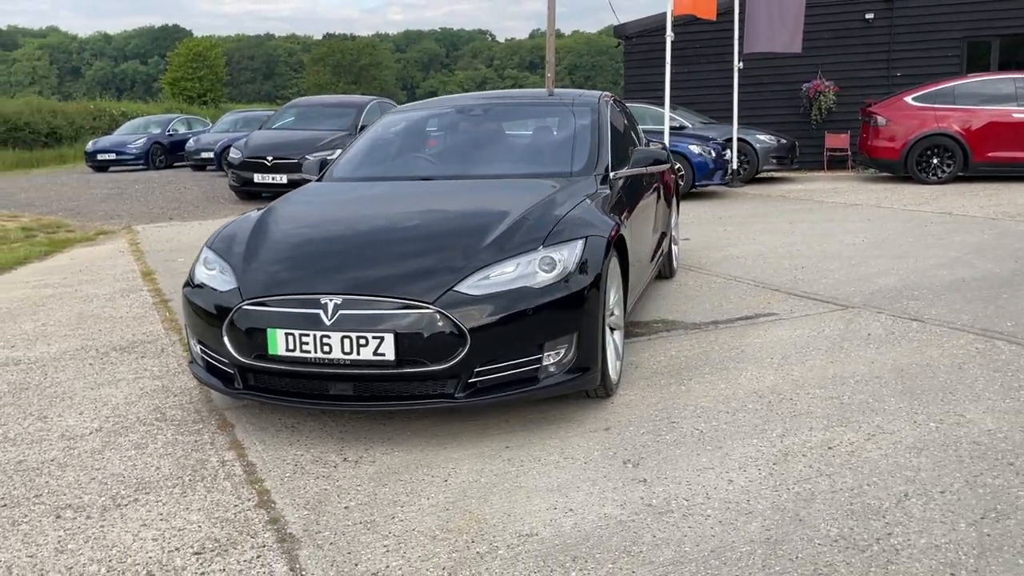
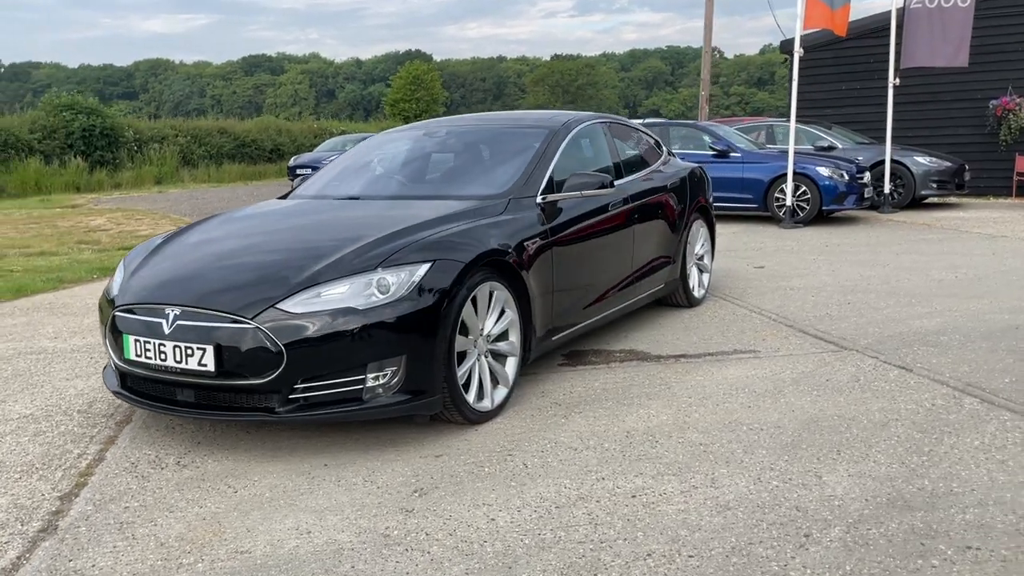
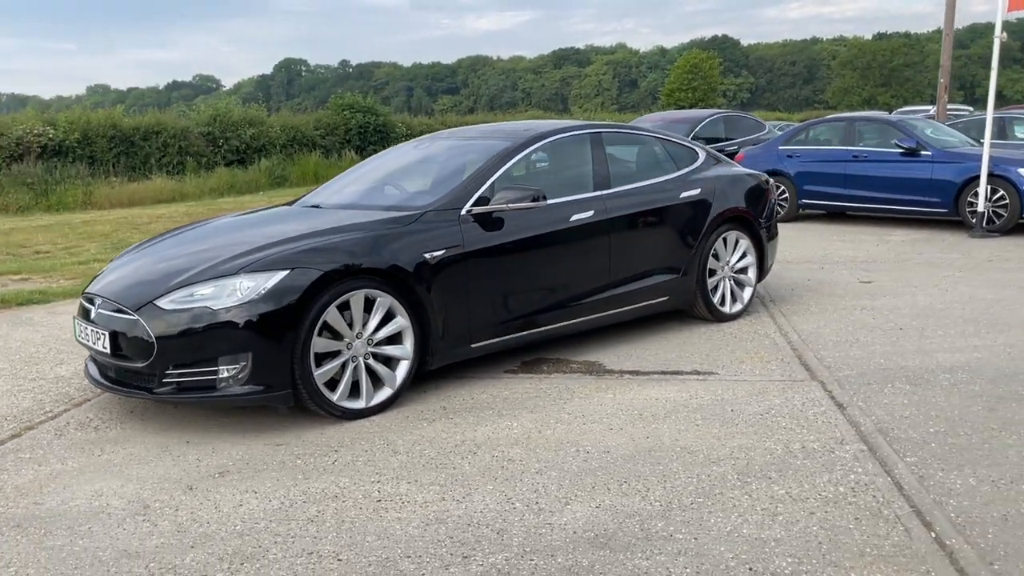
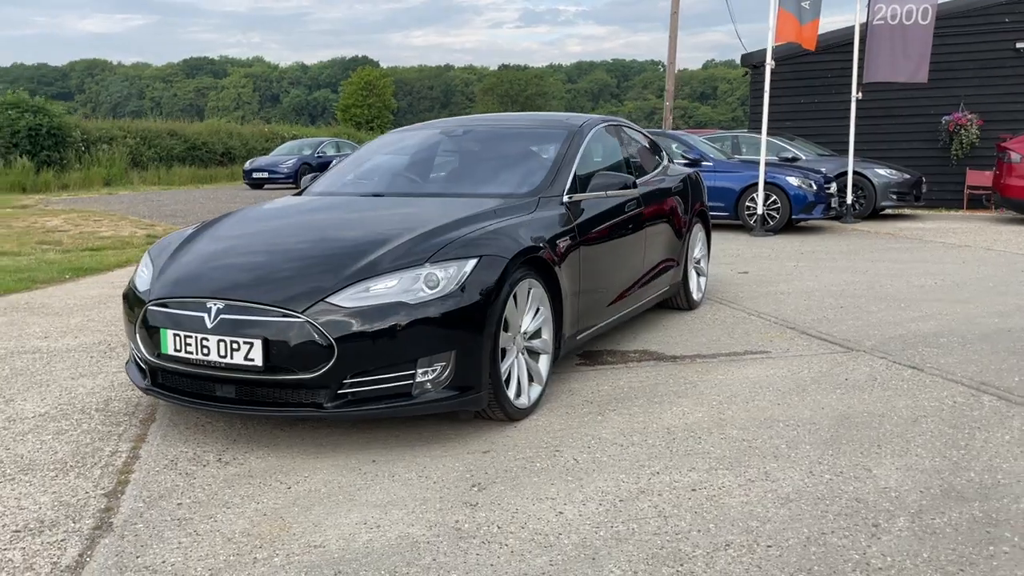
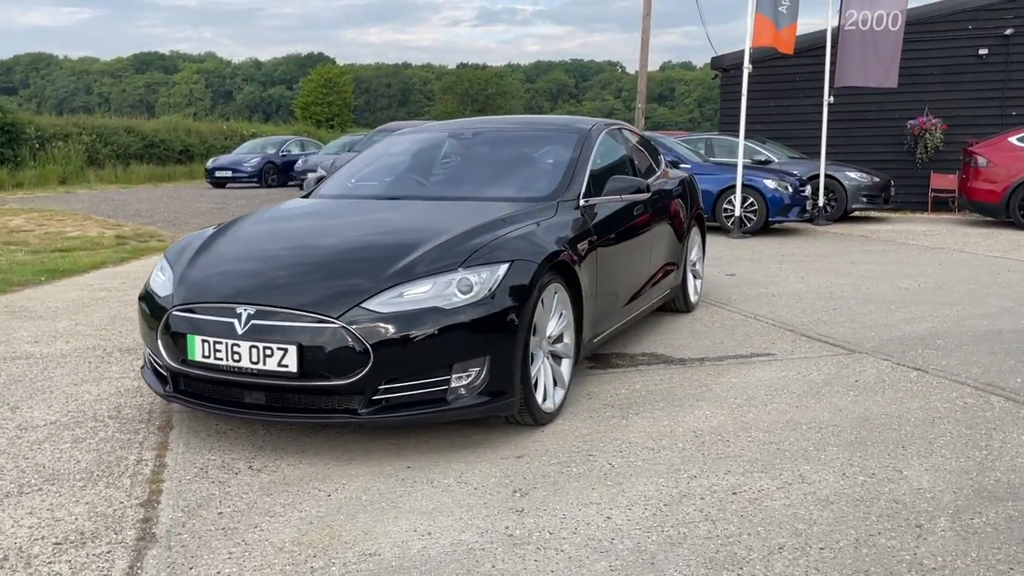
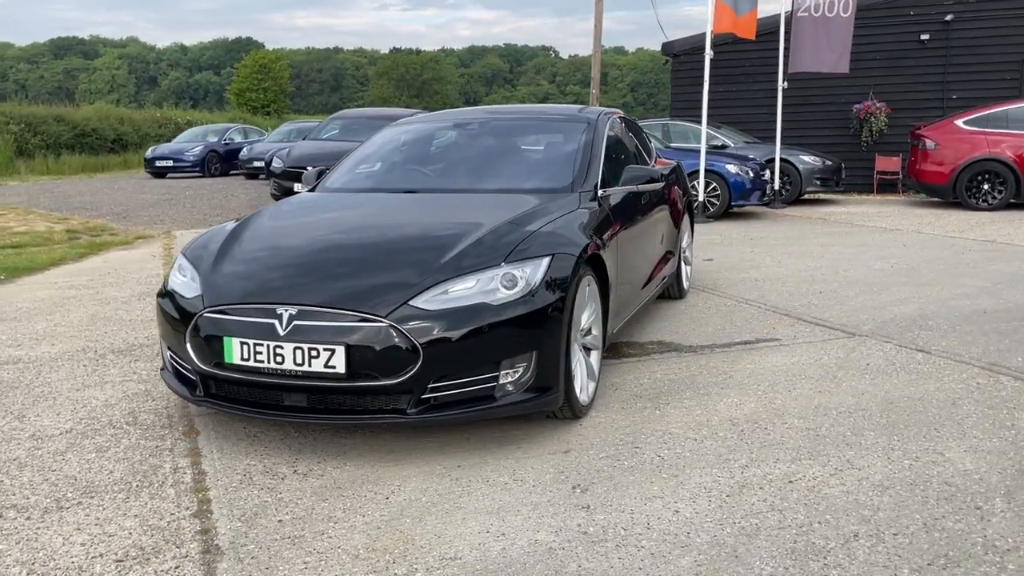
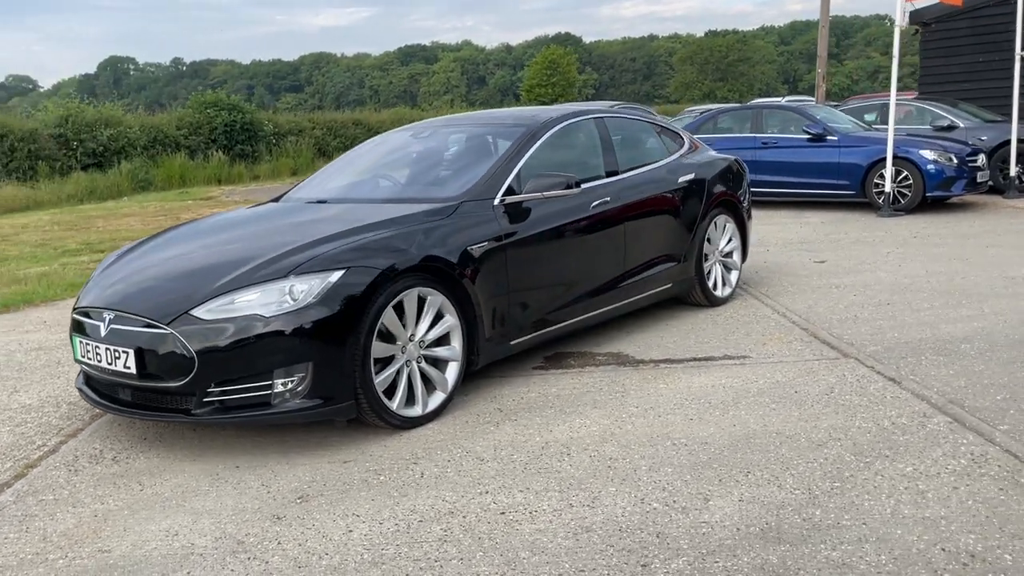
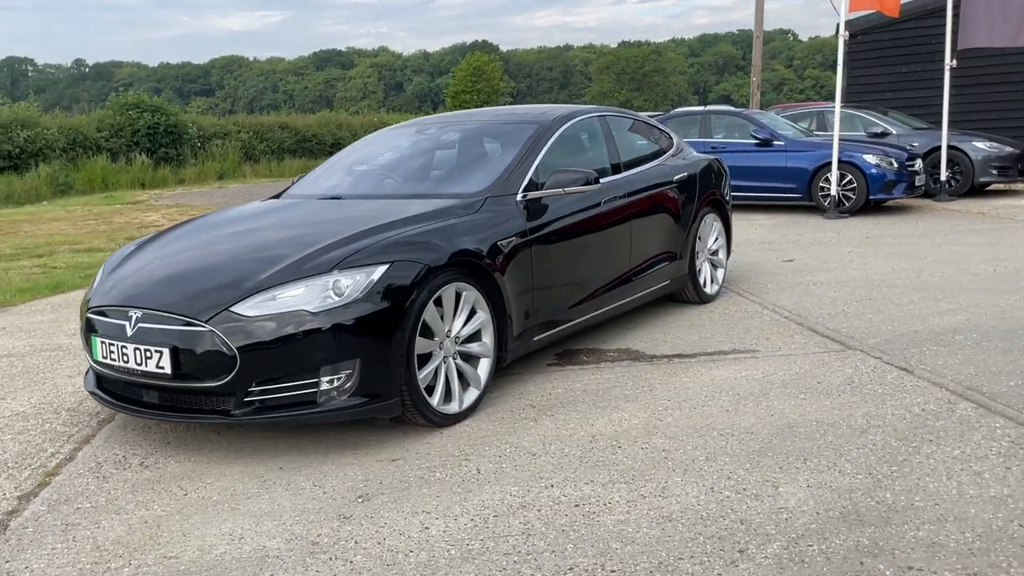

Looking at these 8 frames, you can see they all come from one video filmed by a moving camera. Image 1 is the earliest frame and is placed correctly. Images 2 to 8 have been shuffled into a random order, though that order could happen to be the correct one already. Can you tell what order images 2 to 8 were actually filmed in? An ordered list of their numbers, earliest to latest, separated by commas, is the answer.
6, 5, 4, 2, 8, 7, 3
